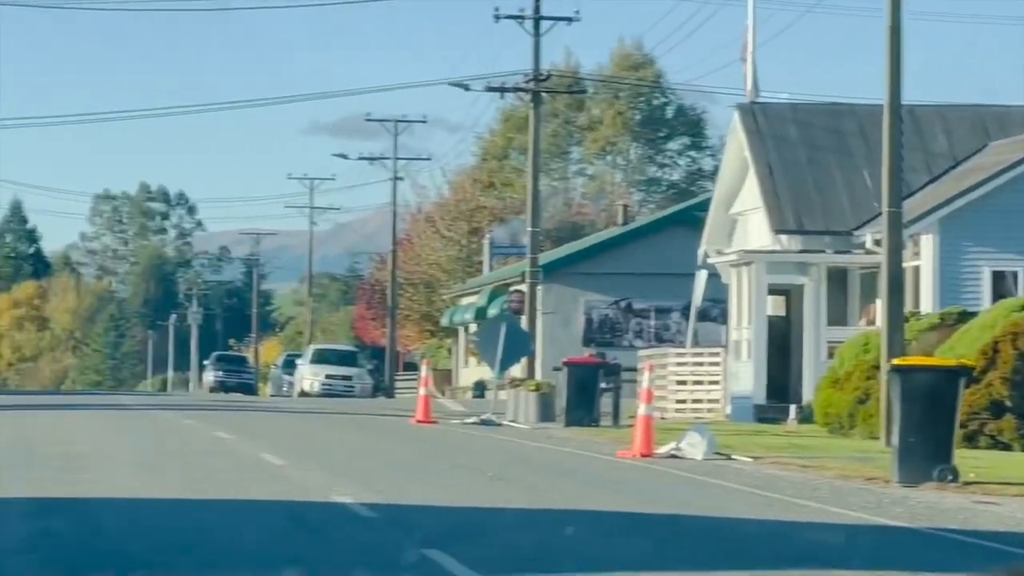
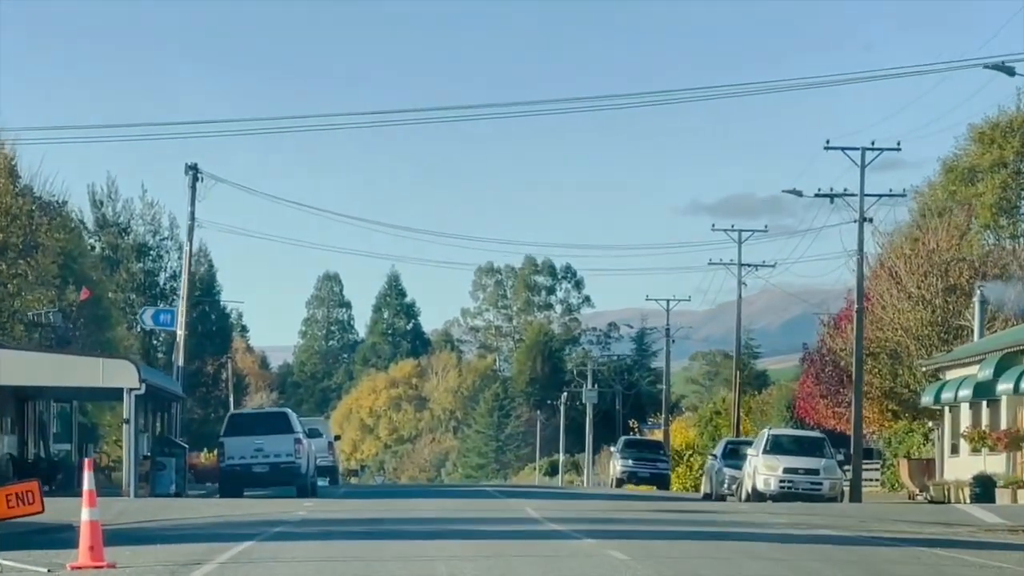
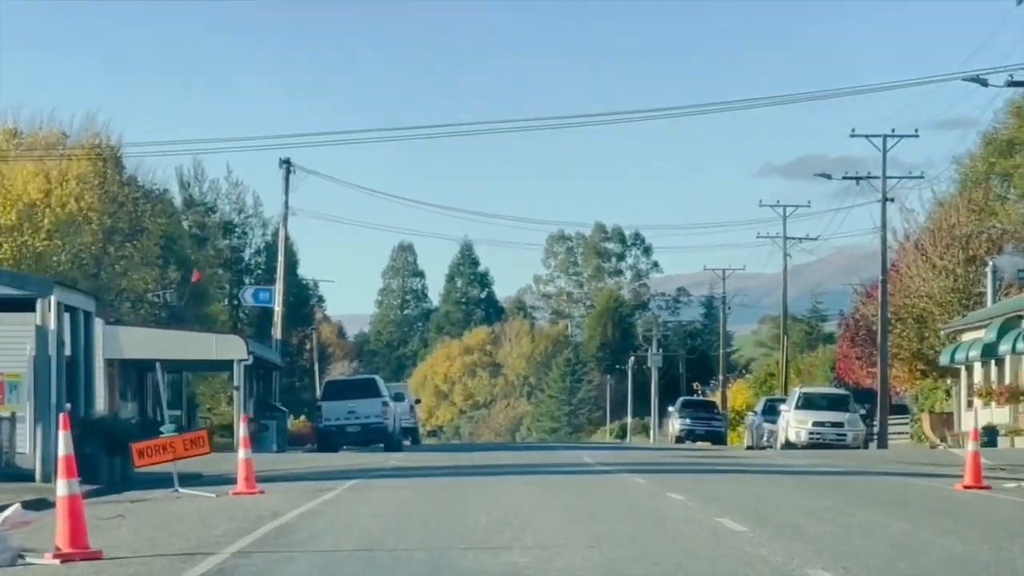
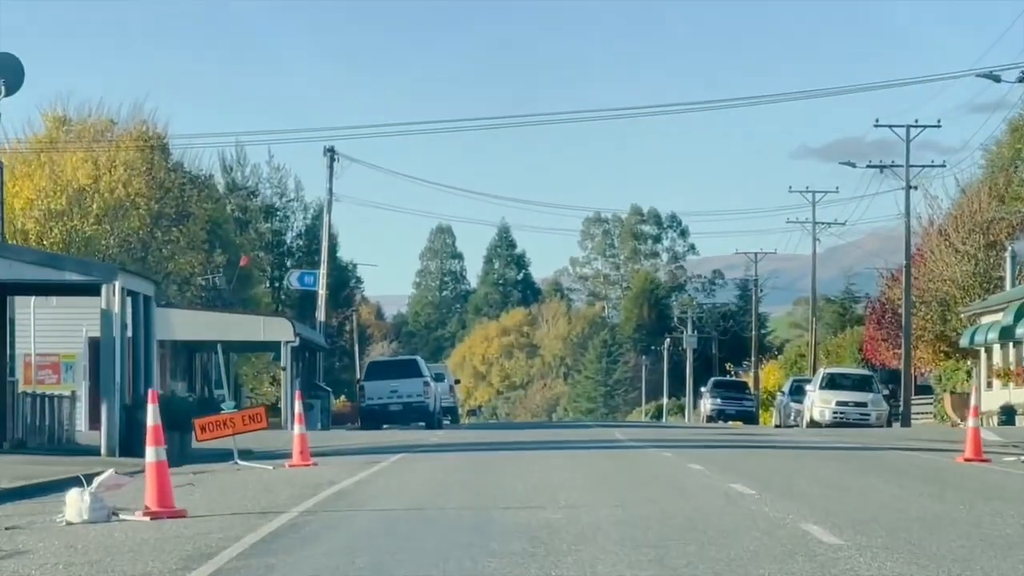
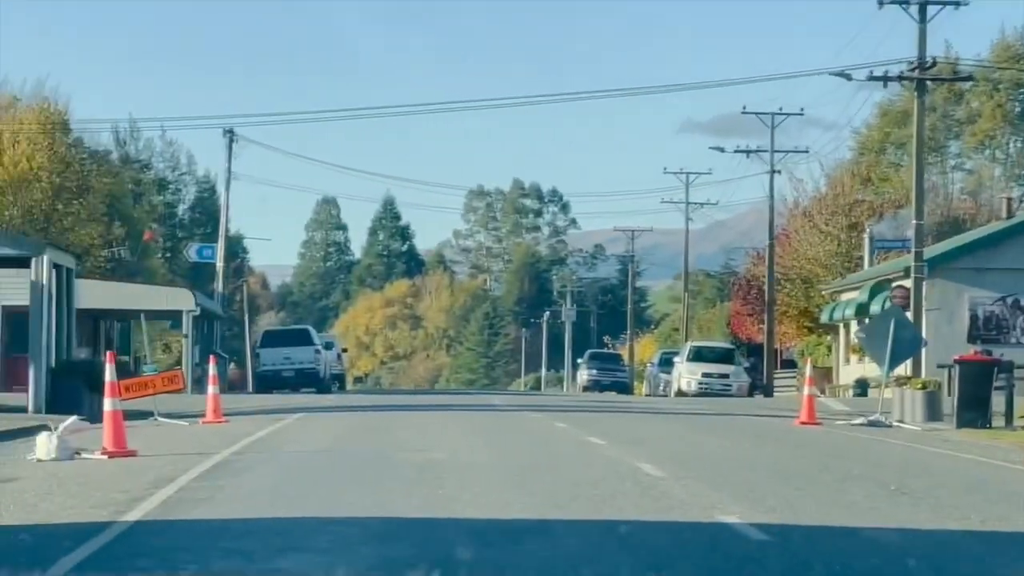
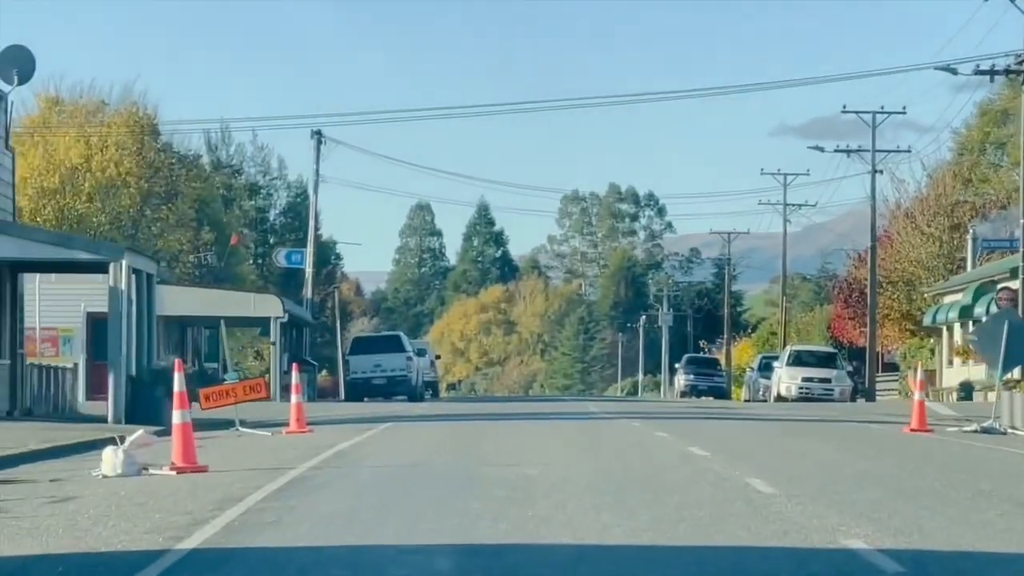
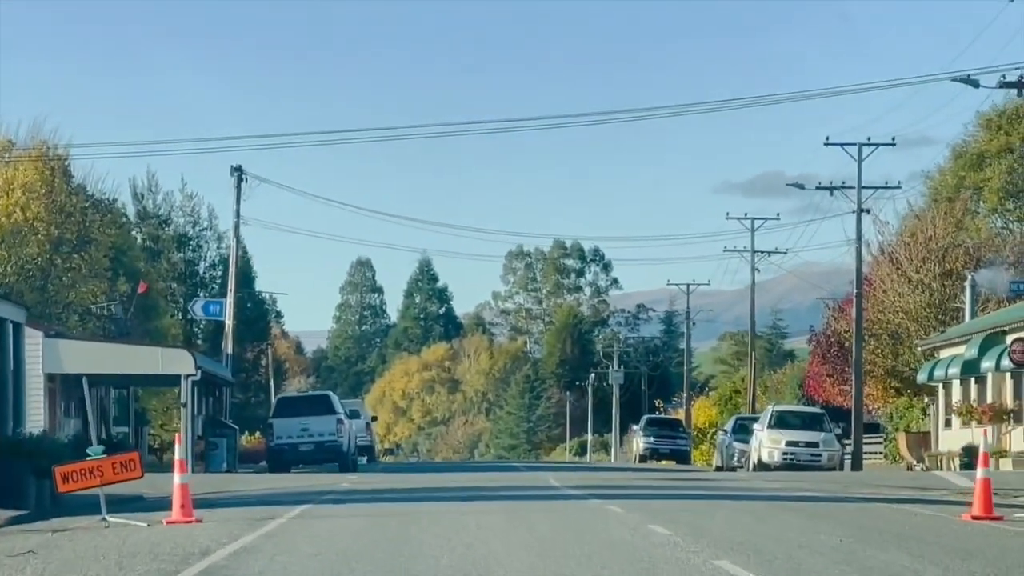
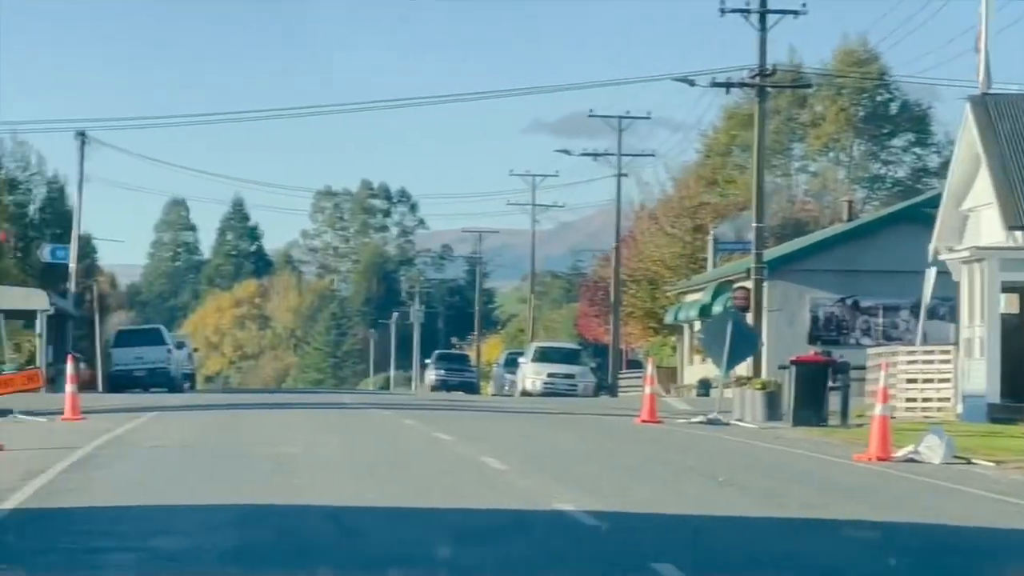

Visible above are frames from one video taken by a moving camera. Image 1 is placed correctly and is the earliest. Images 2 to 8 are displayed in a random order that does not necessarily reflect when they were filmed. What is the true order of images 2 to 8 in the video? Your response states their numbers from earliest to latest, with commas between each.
8, 5, 6, 4, 3, 7, 2
